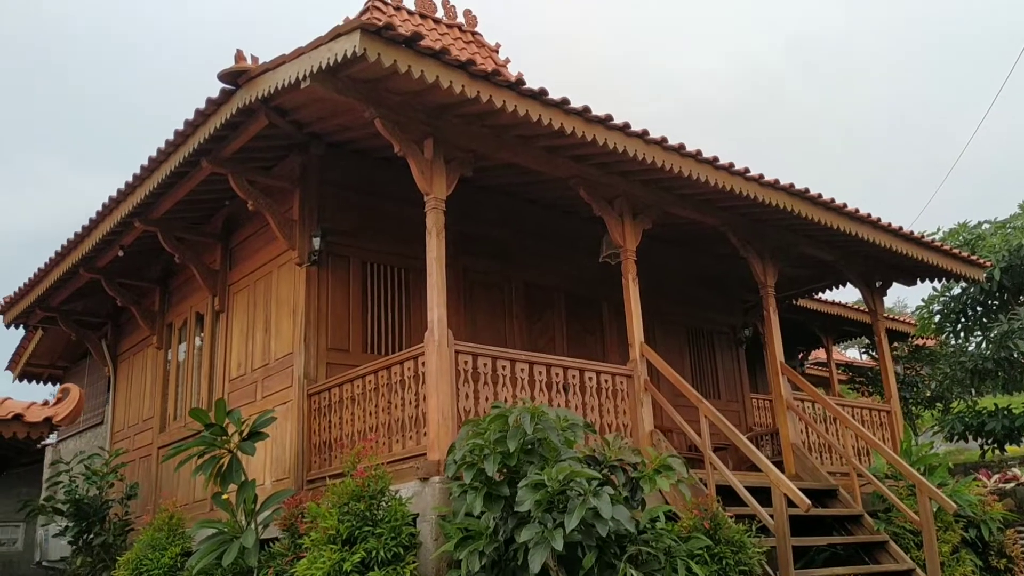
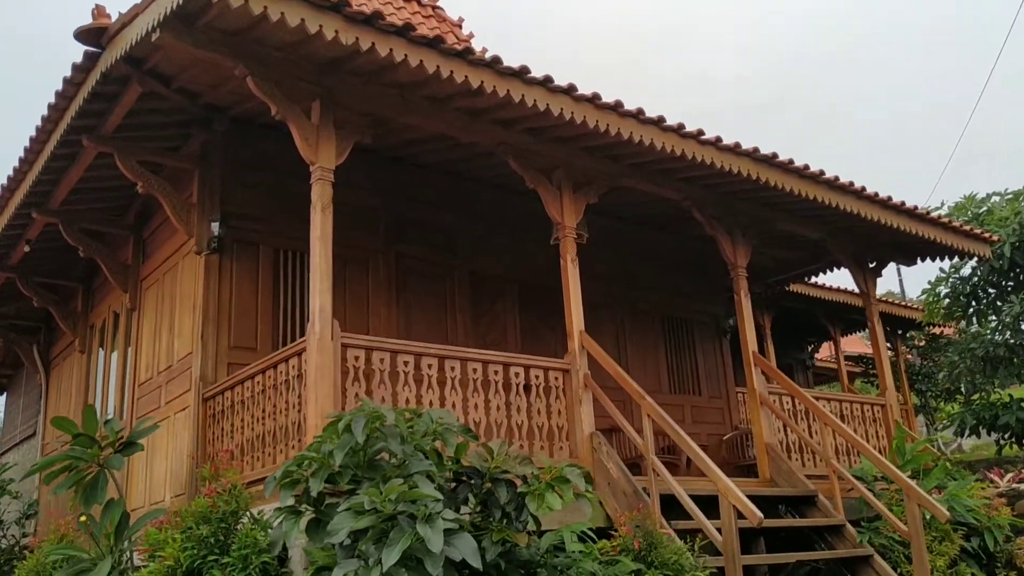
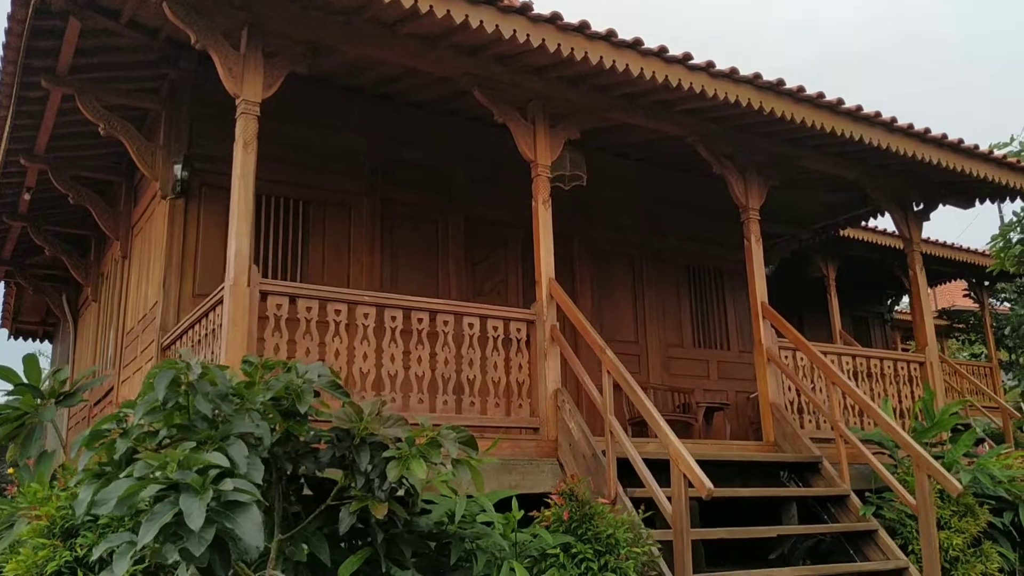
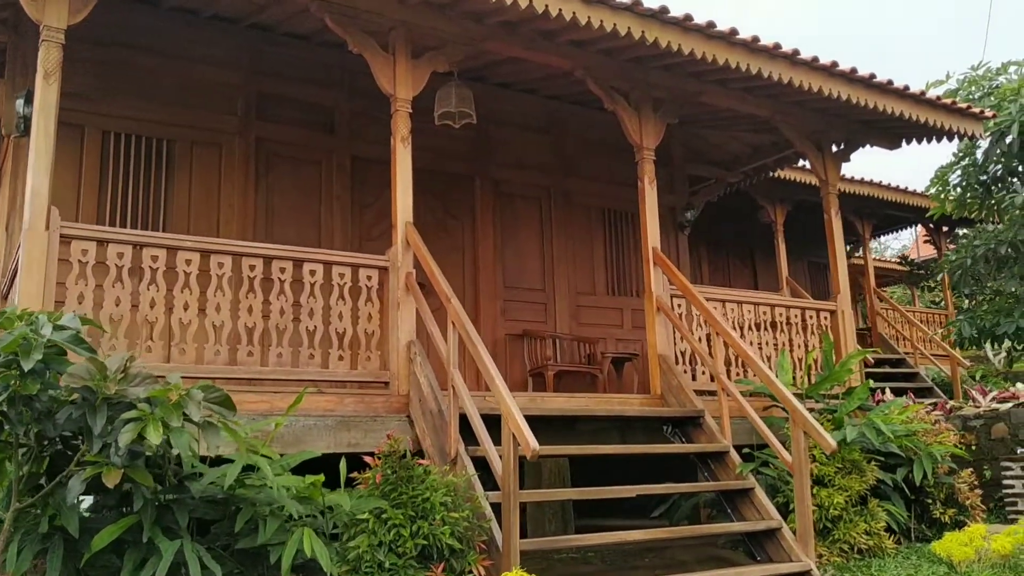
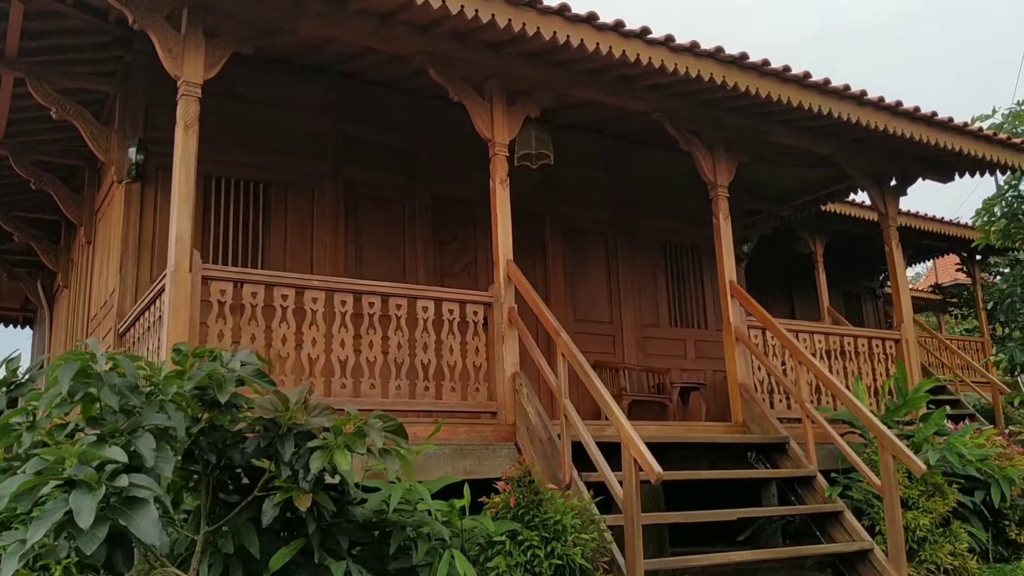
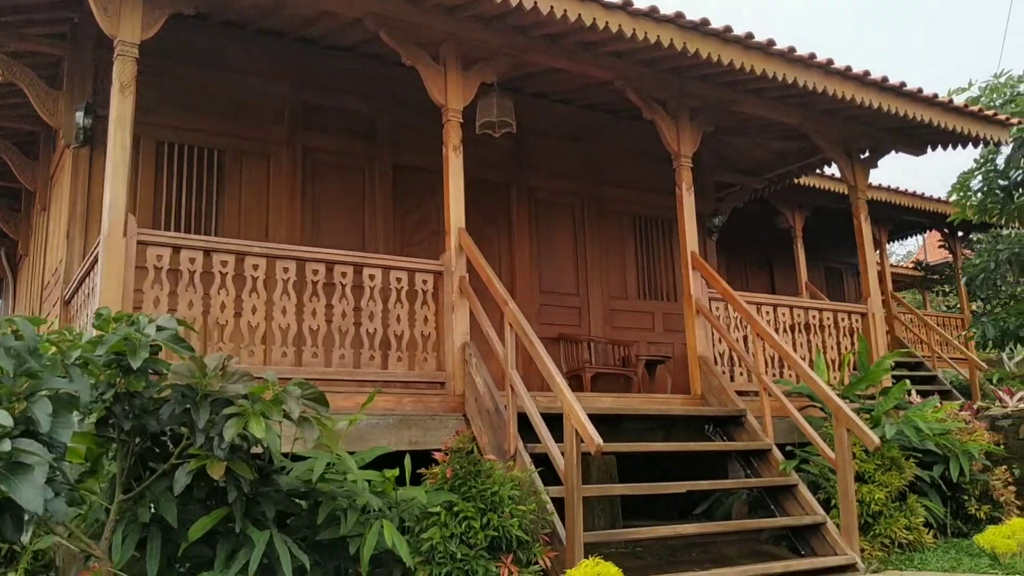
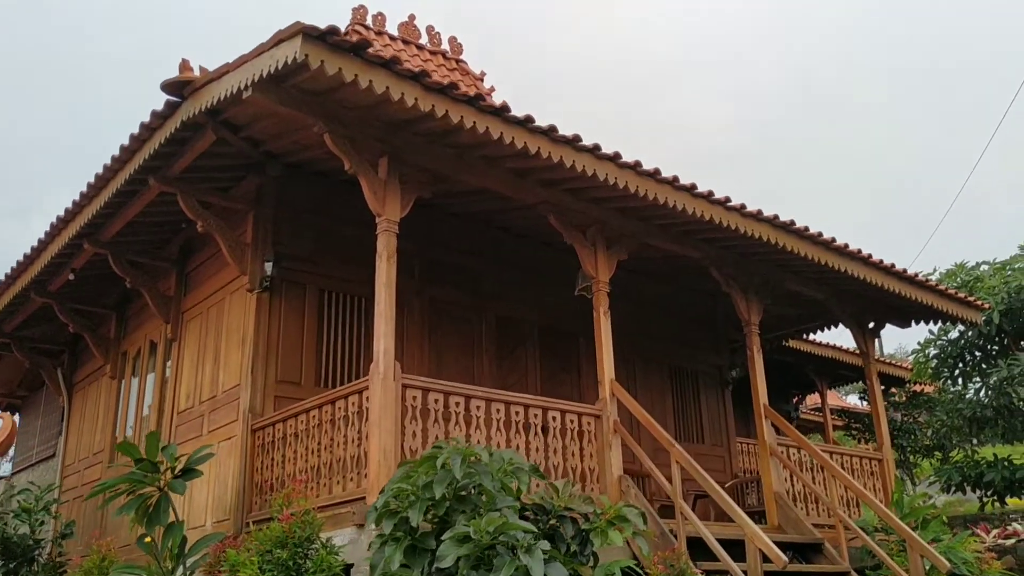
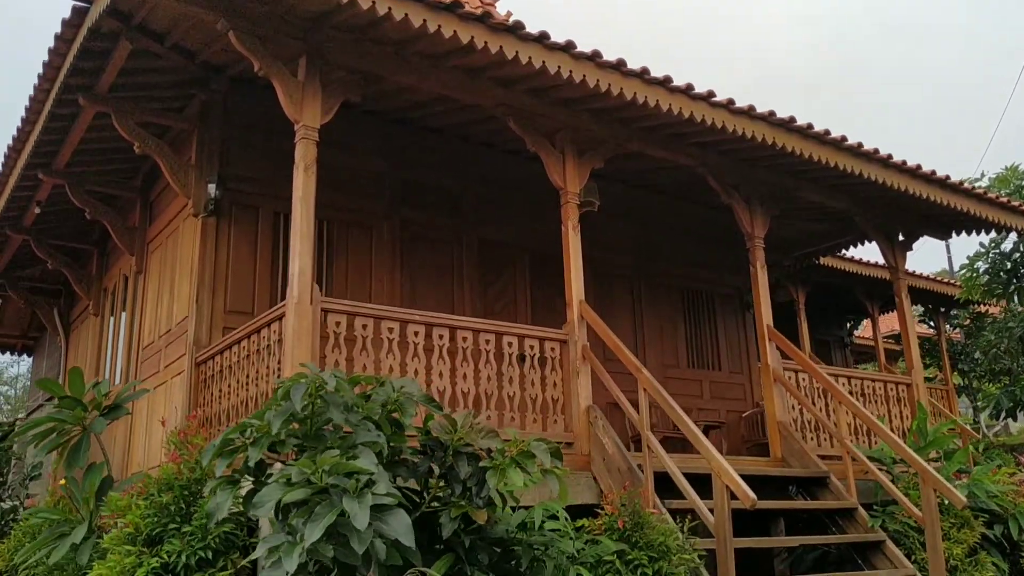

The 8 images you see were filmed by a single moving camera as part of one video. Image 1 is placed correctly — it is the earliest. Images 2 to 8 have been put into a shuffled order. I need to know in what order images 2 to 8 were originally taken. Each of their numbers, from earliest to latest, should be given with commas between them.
7, 2, 8, 3, 5, 6, 4
